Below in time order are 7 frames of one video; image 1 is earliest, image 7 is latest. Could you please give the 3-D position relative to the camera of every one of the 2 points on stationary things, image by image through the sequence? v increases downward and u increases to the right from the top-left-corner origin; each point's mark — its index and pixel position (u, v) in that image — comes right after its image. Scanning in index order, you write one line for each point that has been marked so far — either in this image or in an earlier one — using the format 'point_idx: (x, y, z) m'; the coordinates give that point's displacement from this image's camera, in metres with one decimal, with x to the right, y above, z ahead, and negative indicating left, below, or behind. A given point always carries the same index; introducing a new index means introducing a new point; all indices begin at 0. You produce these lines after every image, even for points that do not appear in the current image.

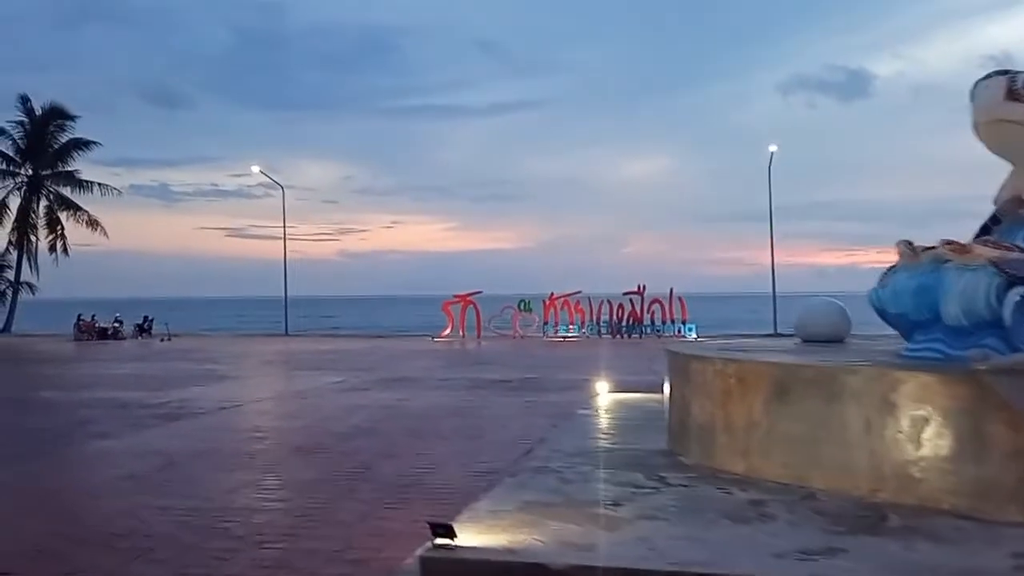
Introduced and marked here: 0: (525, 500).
0: (+0.1, -1.6, +7.8) m
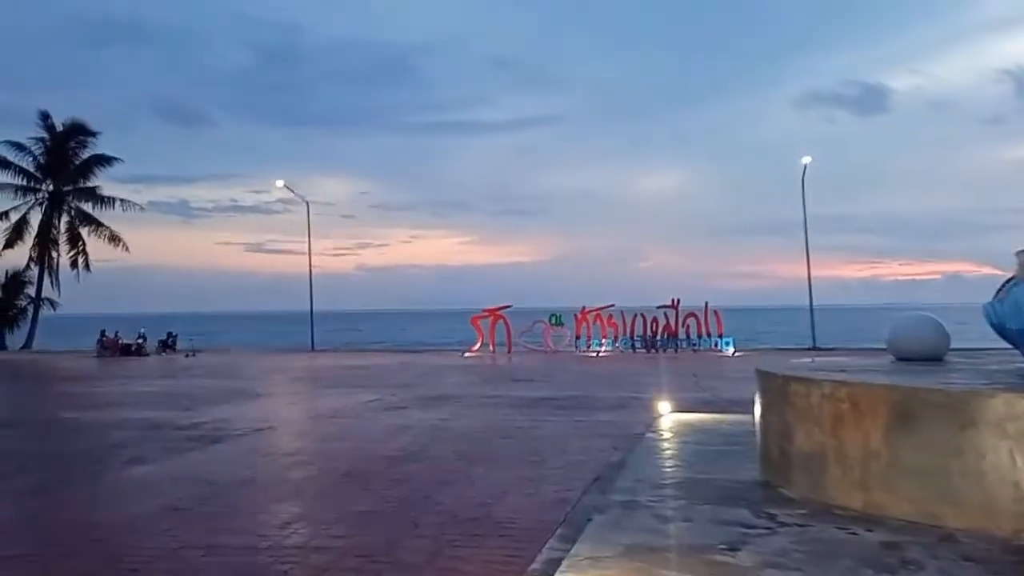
0: (+0.8, -1.7, +6.8) m
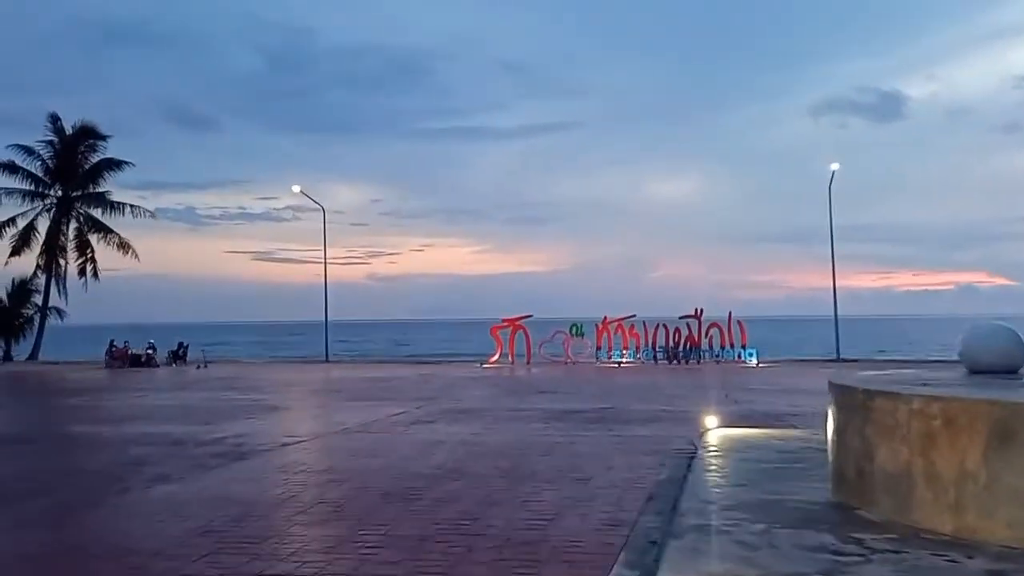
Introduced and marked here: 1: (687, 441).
0: (+1.2, -1.7, +6.3) m
1: (+2.5, -2.2, +14.4) m
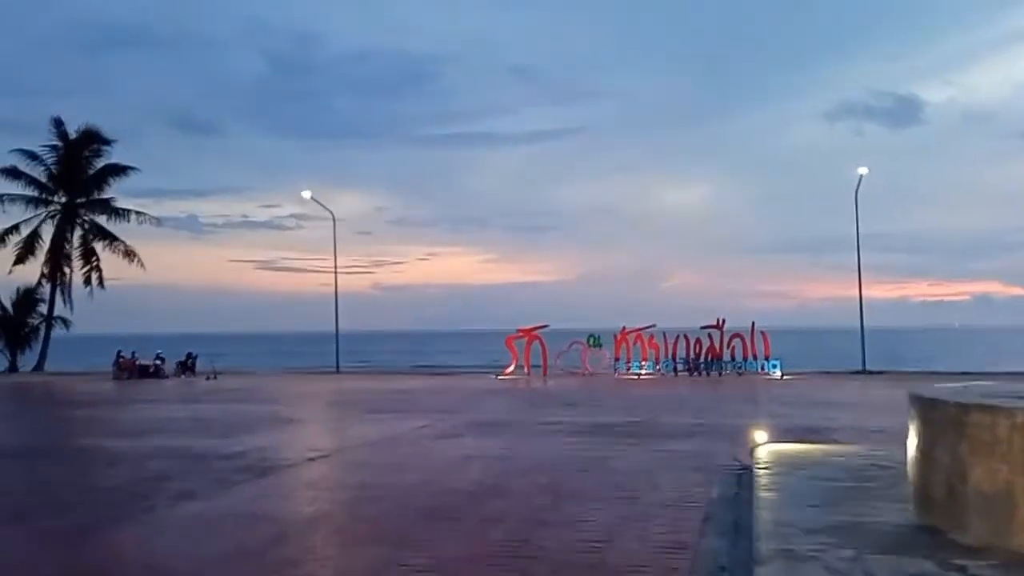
0: (+1.6, -1.7, +5.7) m
1: (+3.0, -2.3, +13.7) m
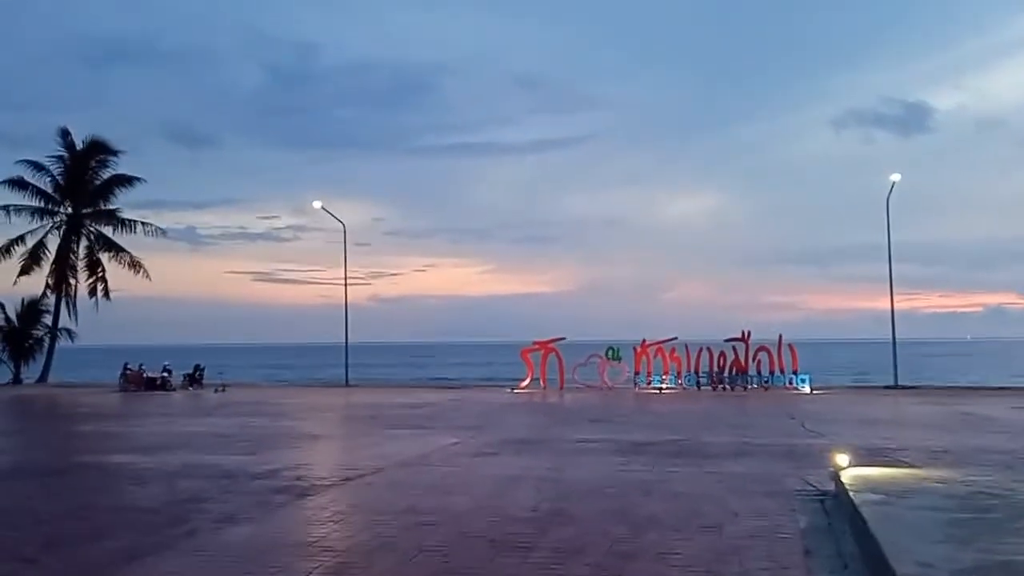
0: (+2.3, -1.8, +4.7) m
1: (+3.6, -2.4, +12.8) m
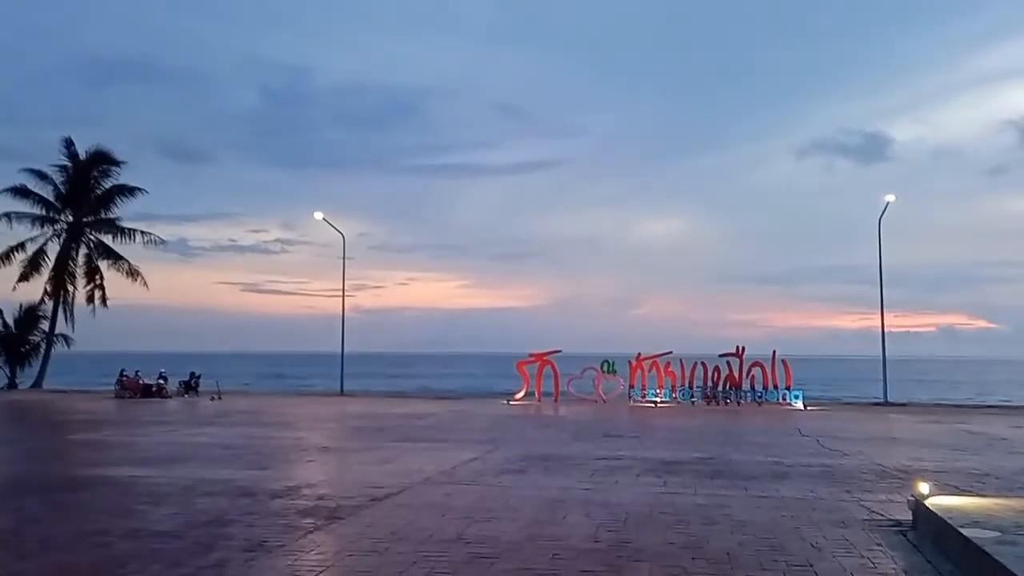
0: (+3.0, -1.8, +3.8) m
1: (+4.1, -2.6, +11.9) m
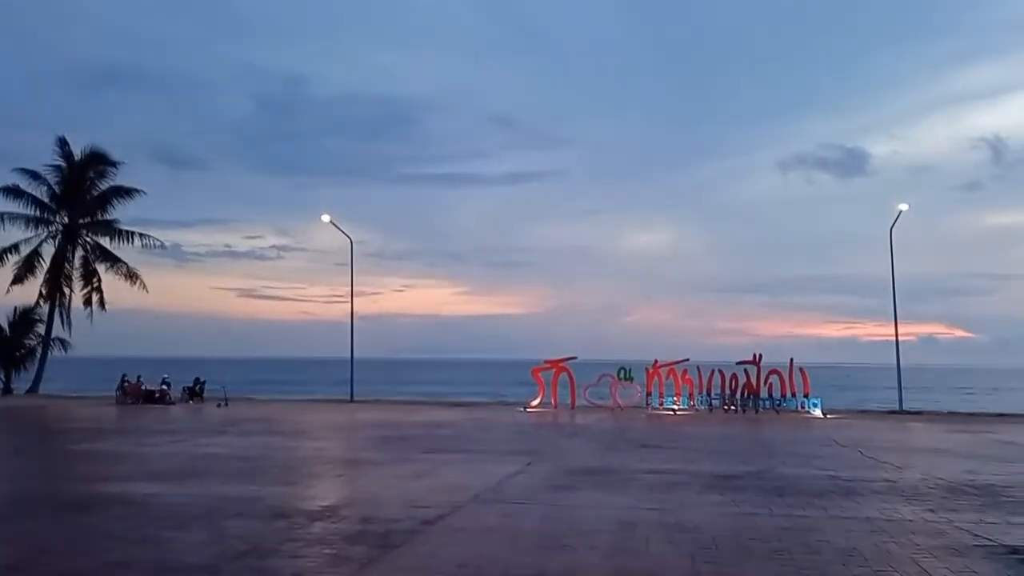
0: (+3.7, -1.8, +2.6) m
1: (+4.8, -2.6, +10.7) m
